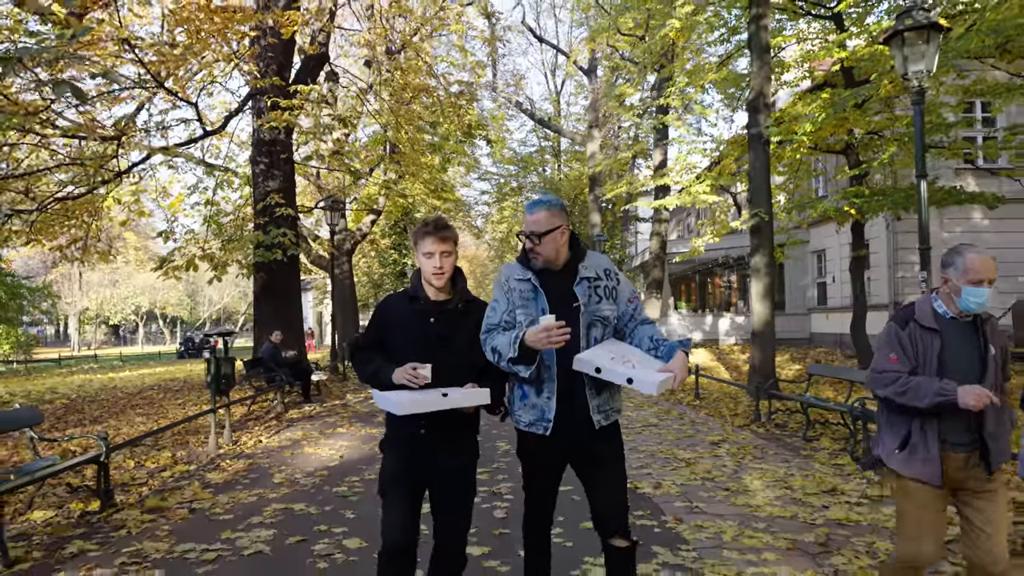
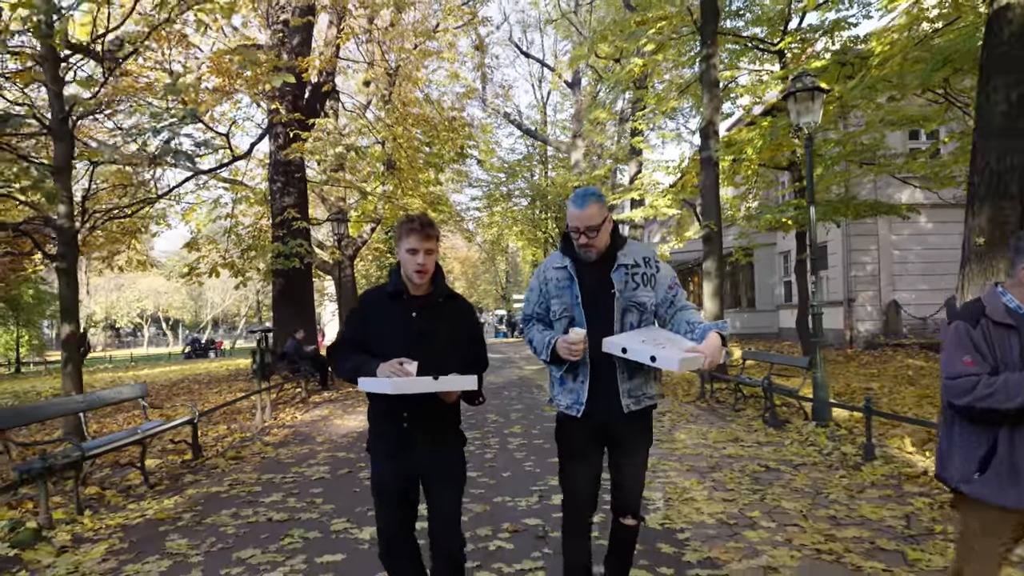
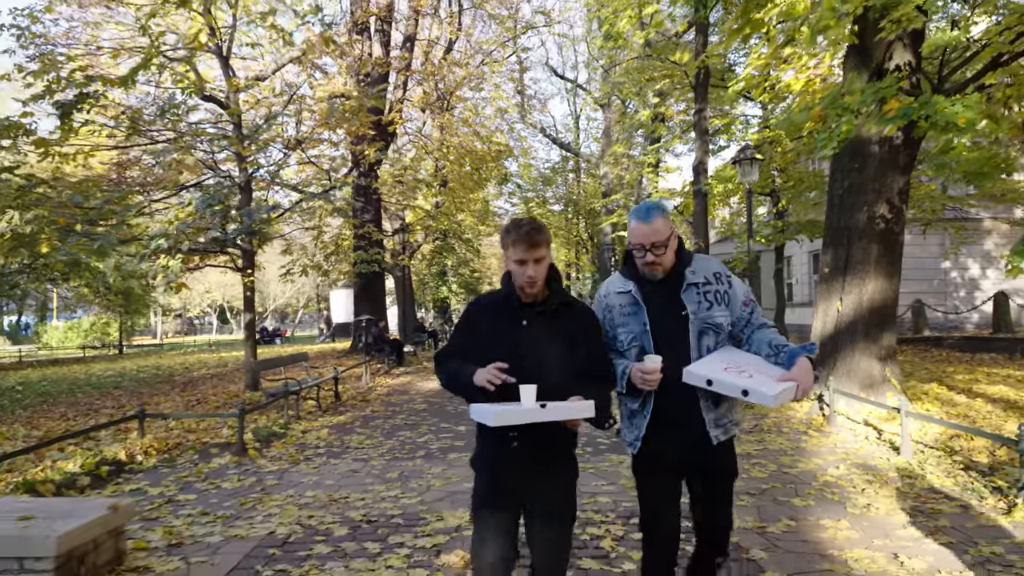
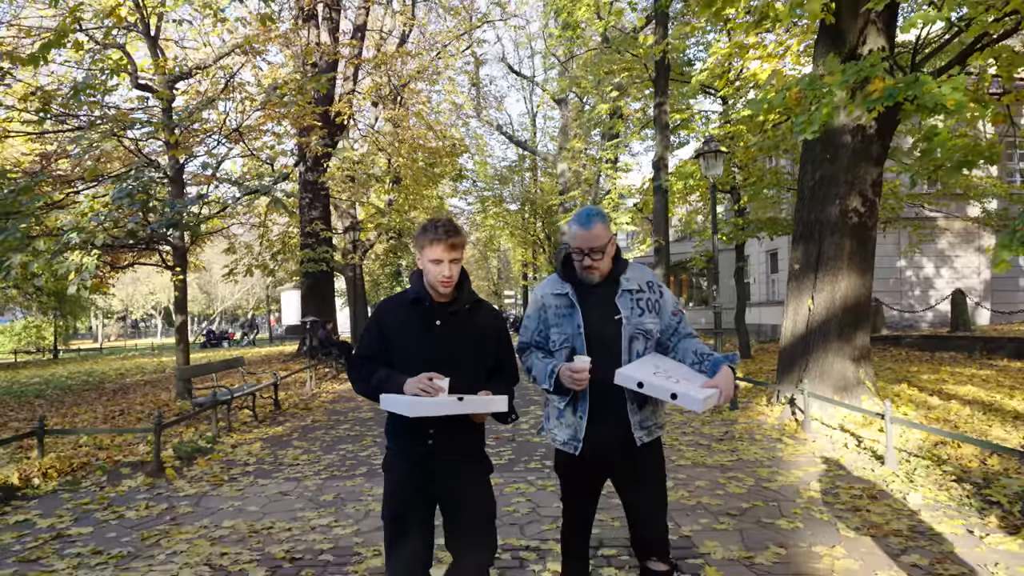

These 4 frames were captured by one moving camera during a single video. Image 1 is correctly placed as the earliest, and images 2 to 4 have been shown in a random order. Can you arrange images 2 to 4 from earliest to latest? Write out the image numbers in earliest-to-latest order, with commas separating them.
2, 4, 3
